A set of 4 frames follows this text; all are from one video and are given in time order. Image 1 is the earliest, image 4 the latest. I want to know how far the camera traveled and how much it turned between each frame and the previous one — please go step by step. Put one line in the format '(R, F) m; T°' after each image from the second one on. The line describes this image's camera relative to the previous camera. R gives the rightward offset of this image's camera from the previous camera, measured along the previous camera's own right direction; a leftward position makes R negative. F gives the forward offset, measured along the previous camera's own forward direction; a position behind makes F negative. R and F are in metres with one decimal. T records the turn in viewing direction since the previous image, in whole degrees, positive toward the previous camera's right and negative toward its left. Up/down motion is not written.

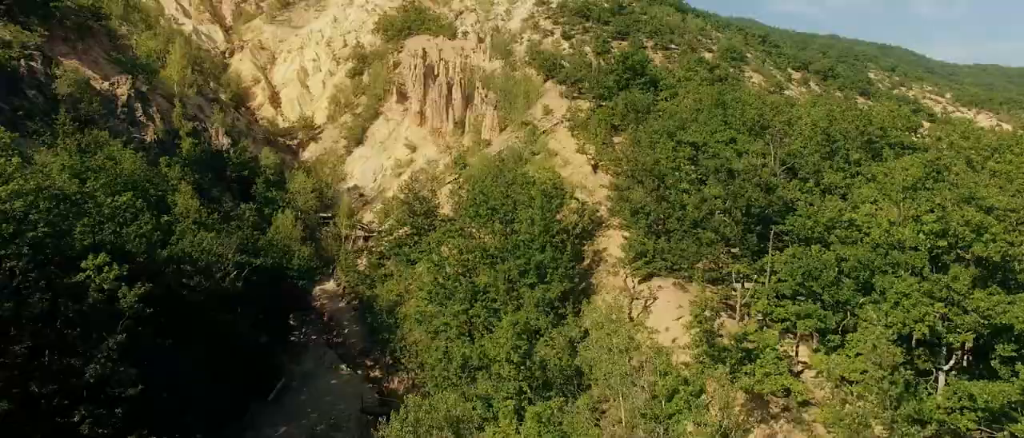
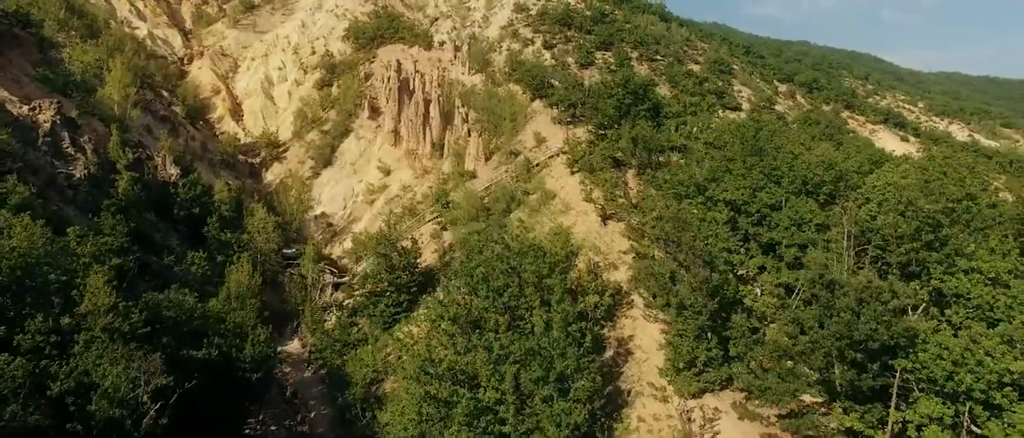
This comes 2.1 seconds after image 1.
(-0.7, +3.4) m; +2°
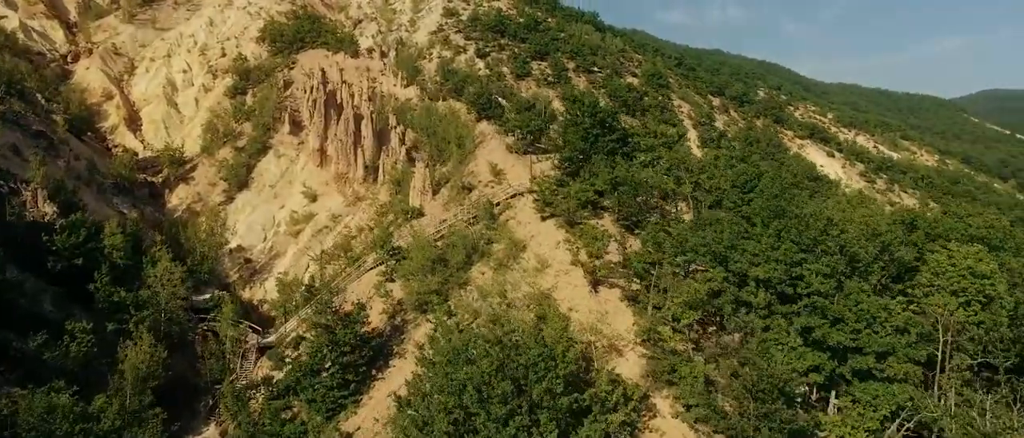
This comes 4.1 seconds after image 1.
(-1.4, +3.4) m; +7°
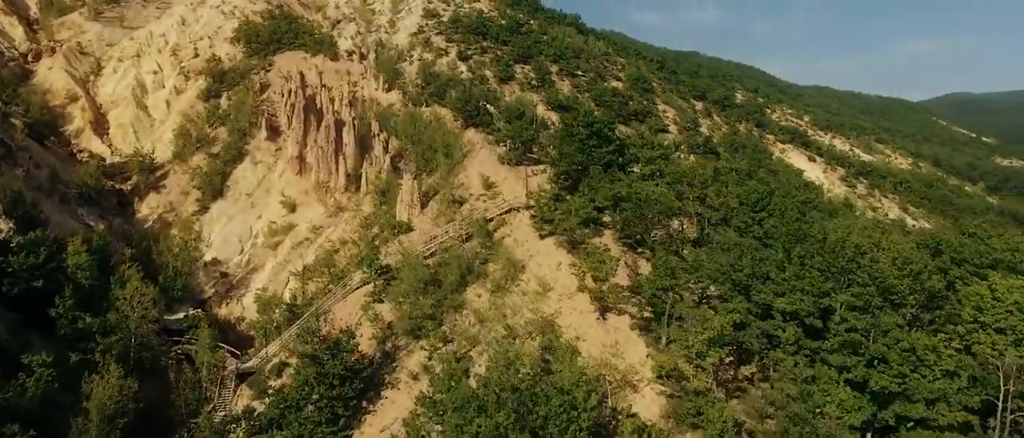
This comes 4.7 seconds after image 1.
(-0.6, +1.1) m; +2°
